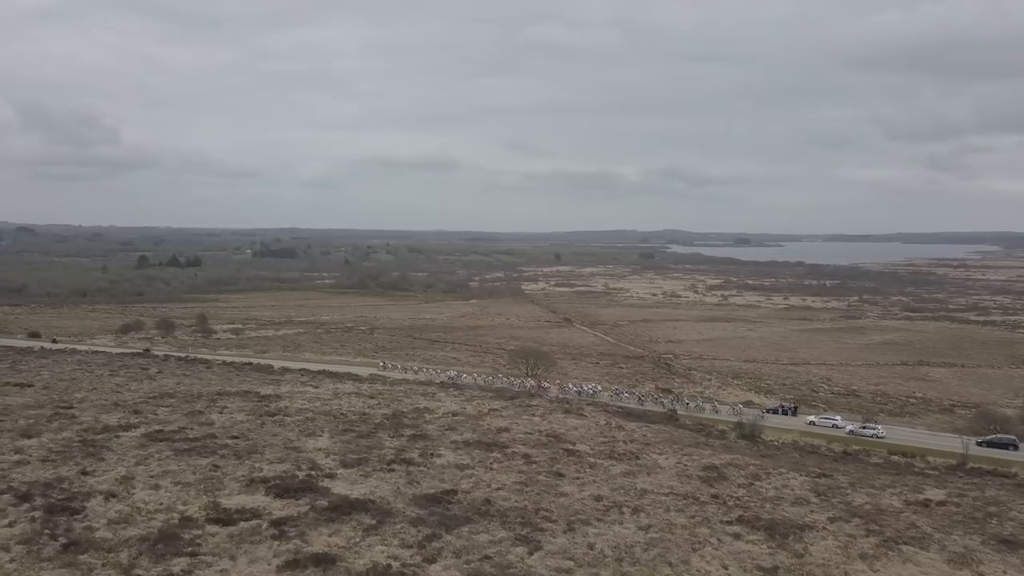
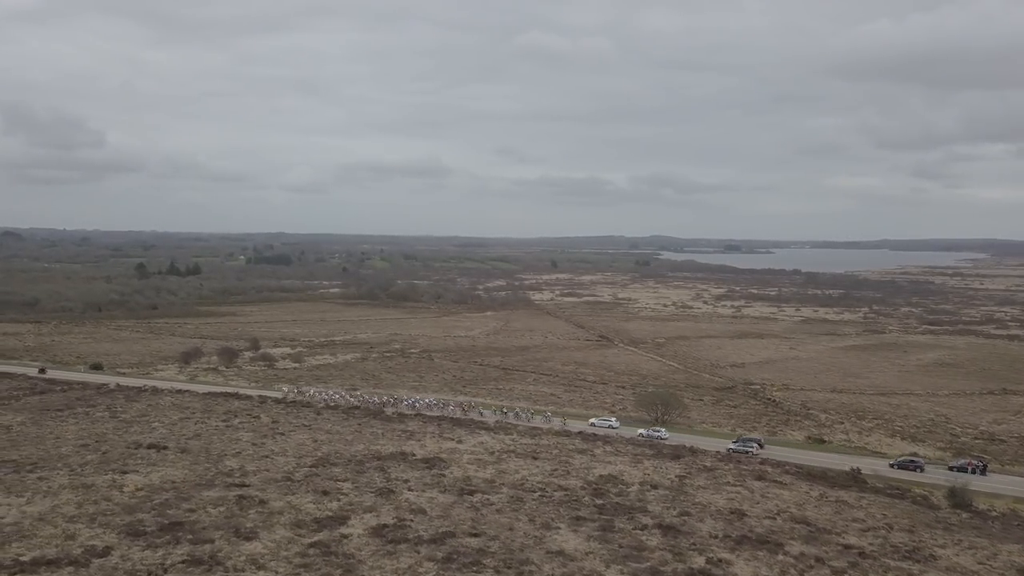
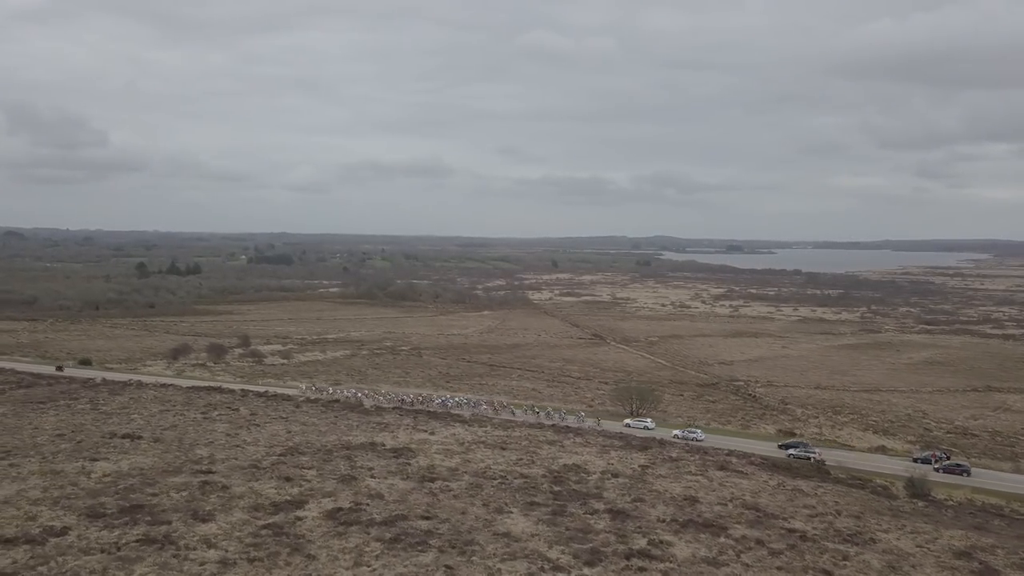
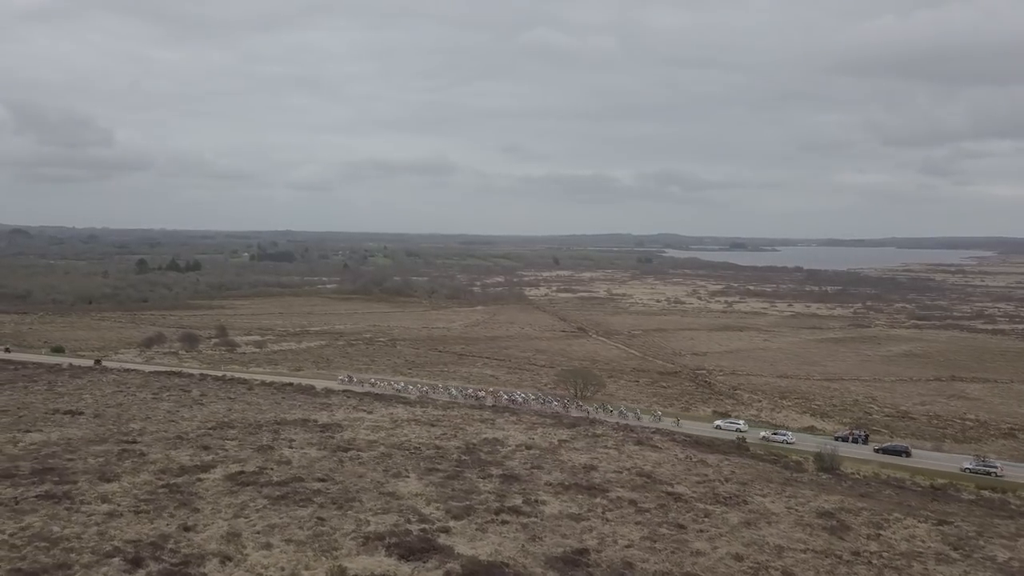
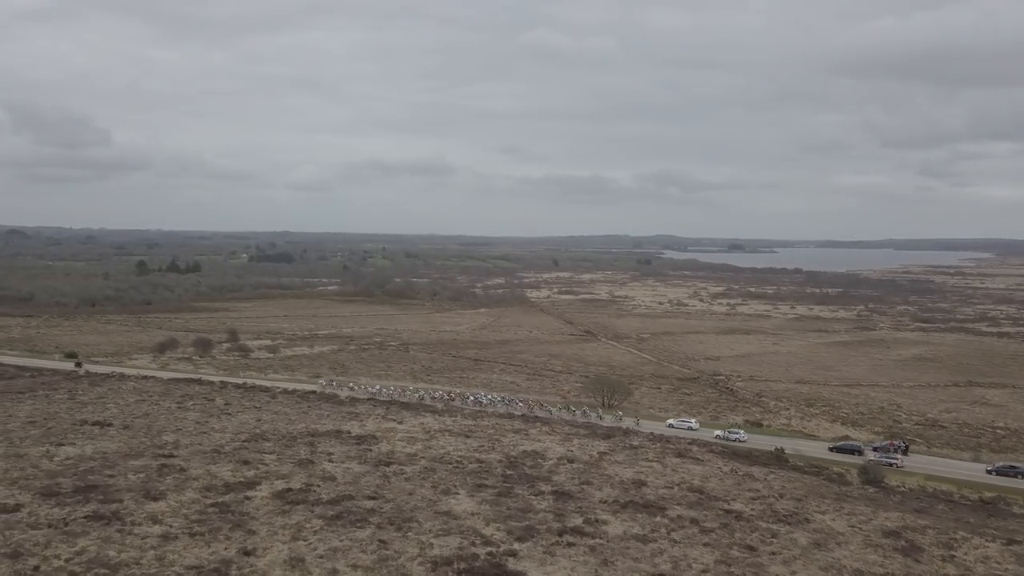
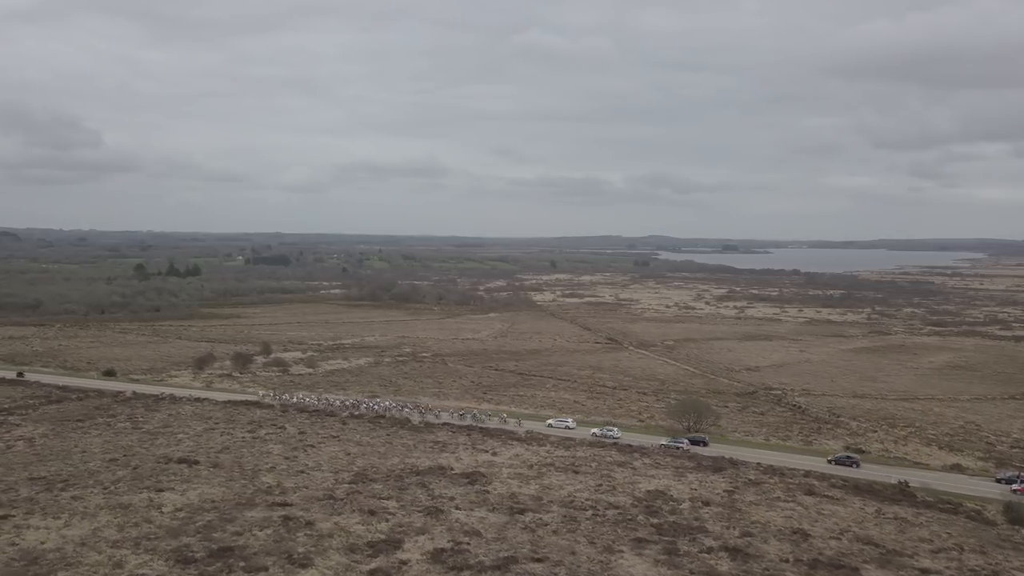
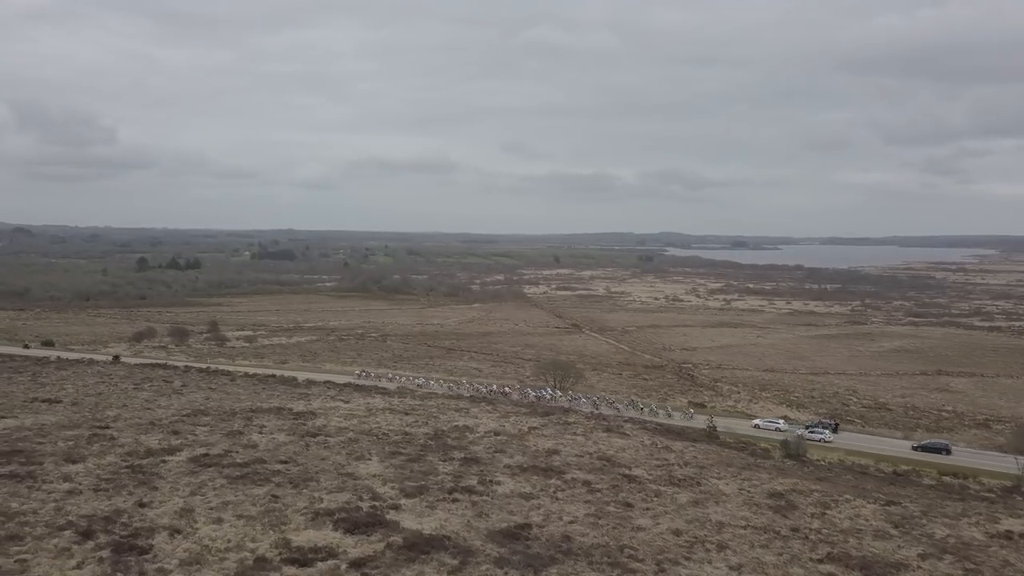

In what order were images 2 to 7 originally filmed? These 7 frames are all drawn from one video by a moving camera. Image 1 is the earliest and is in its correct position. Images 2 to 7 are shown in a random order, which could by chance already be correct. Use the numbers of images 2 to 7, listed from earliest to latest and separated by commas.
7, 4, 5, 3, 2, 6
